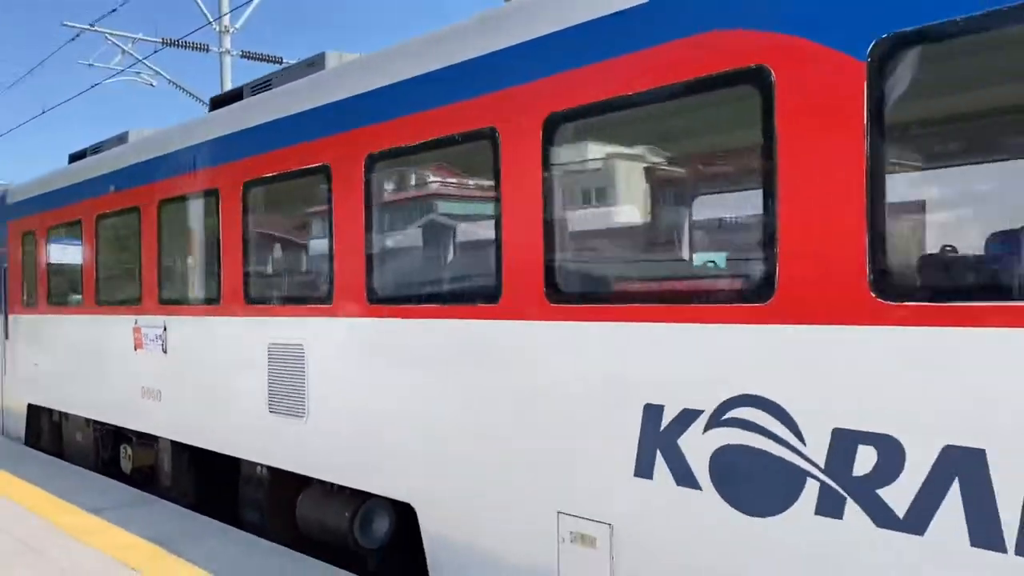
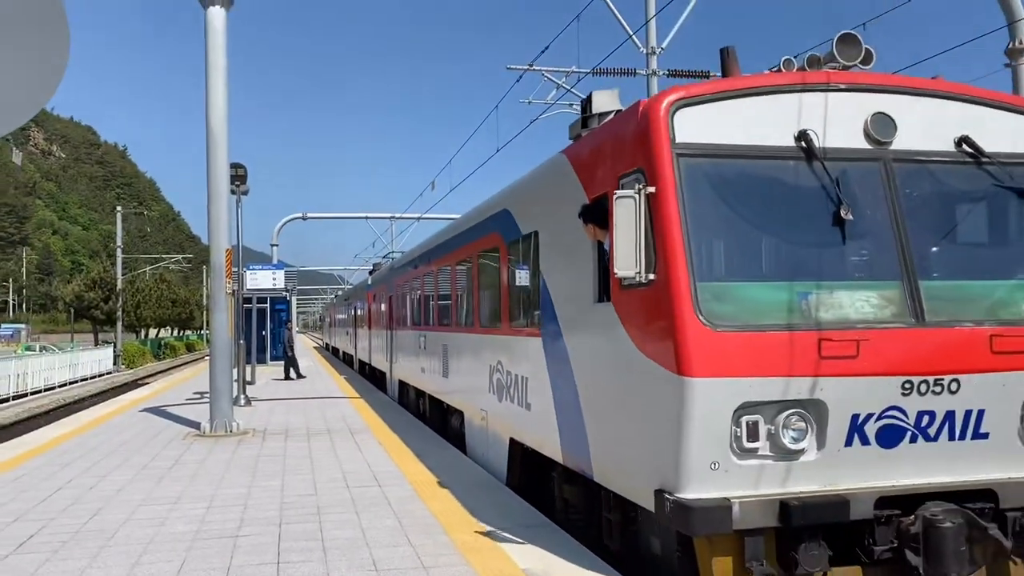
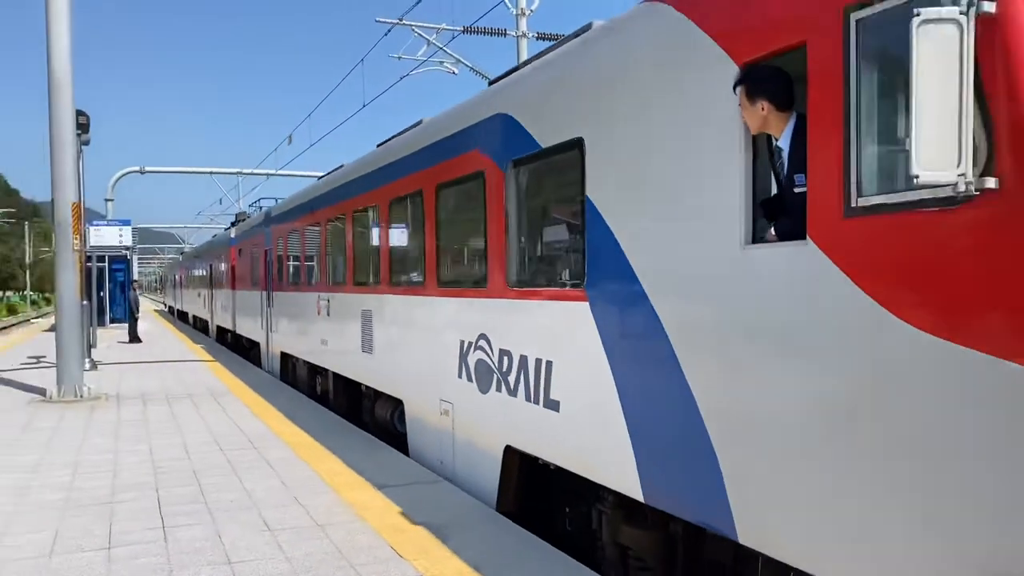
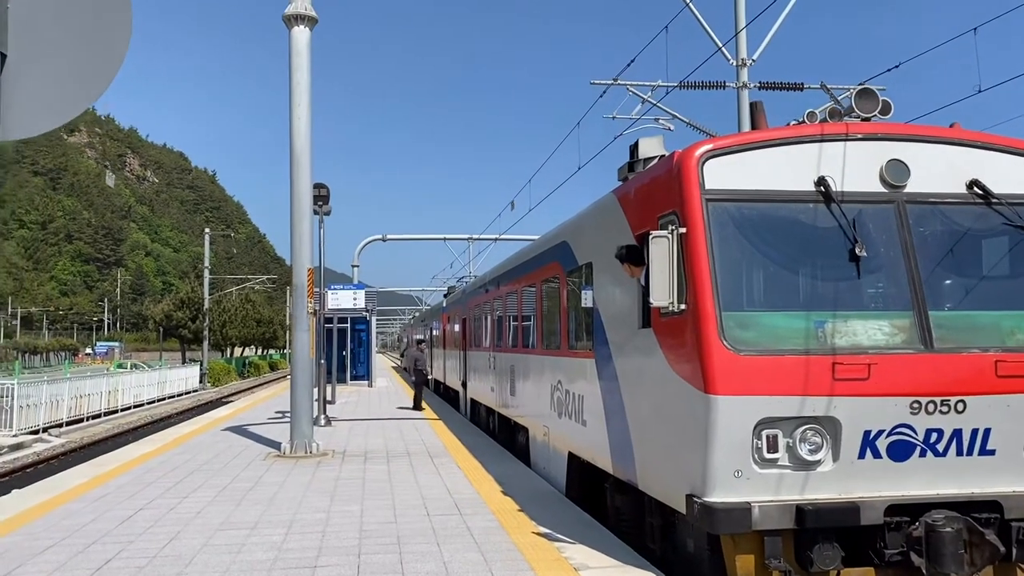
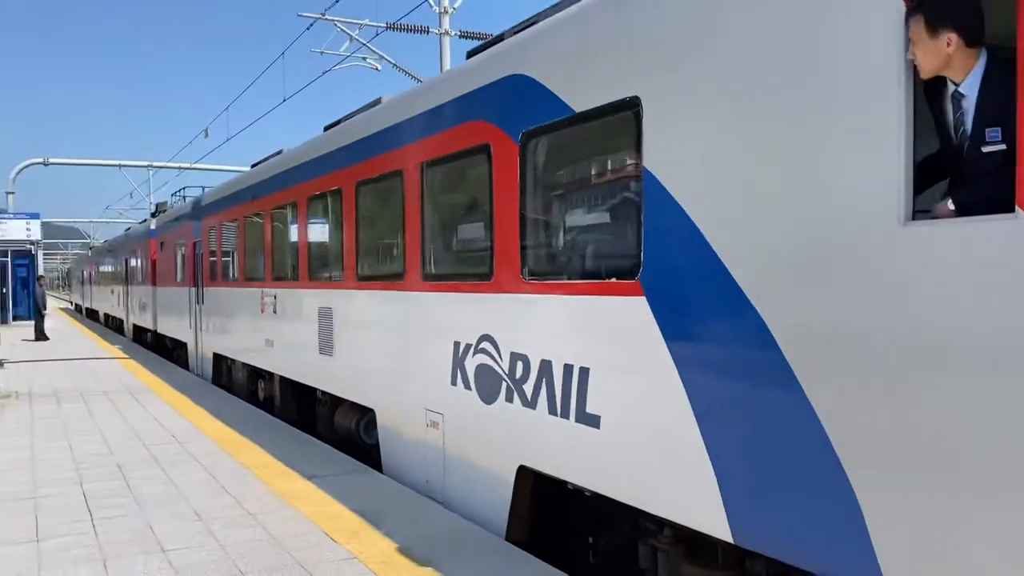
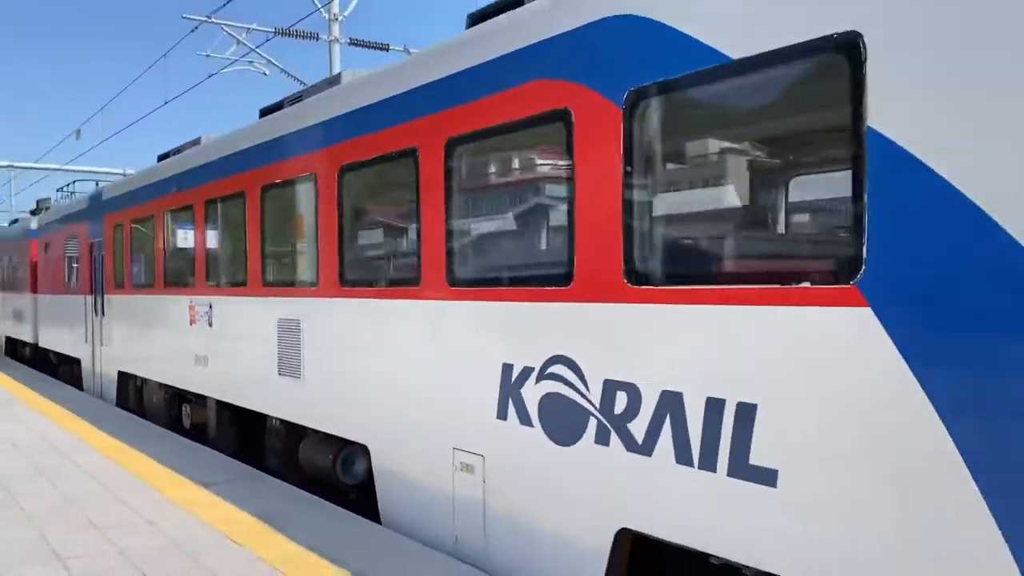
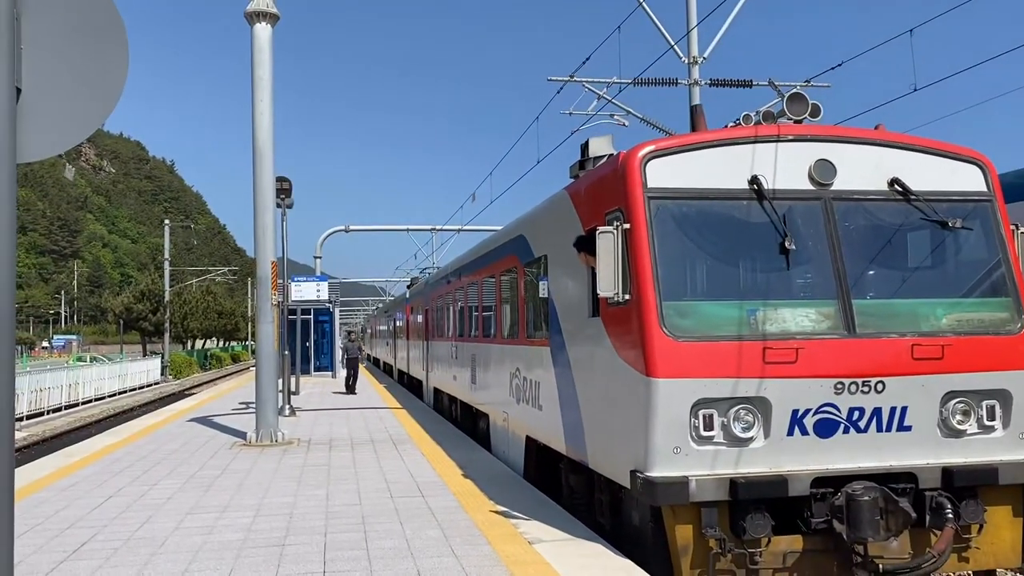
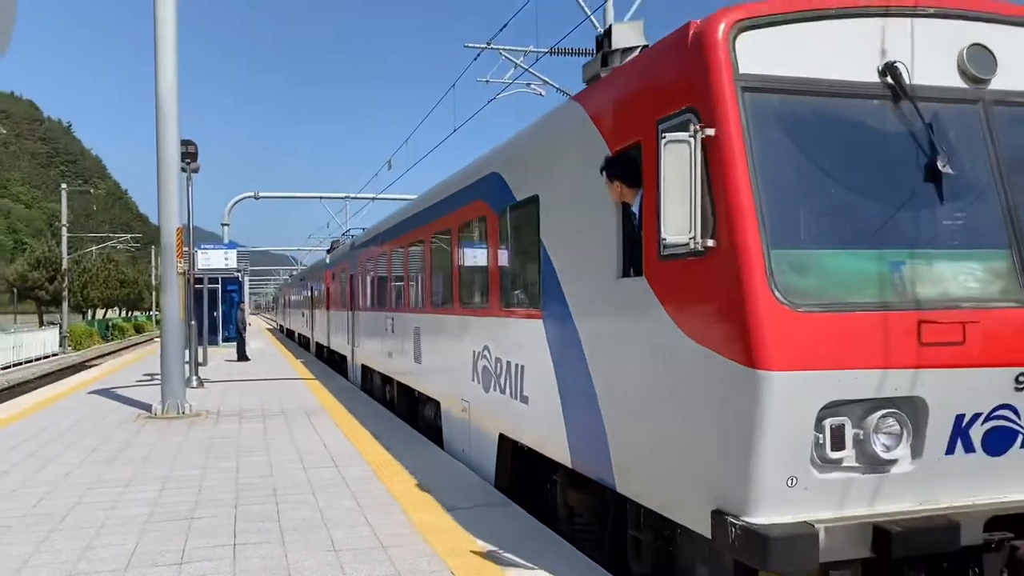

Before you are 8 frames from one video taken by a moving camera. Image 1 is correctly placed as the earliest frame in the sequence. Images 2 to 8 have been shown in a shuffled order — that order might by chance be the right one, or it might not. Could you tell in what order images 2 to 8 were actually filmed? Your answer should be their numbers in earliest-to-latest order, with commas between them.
6, 5, 3, 8, 2, 7, 4
